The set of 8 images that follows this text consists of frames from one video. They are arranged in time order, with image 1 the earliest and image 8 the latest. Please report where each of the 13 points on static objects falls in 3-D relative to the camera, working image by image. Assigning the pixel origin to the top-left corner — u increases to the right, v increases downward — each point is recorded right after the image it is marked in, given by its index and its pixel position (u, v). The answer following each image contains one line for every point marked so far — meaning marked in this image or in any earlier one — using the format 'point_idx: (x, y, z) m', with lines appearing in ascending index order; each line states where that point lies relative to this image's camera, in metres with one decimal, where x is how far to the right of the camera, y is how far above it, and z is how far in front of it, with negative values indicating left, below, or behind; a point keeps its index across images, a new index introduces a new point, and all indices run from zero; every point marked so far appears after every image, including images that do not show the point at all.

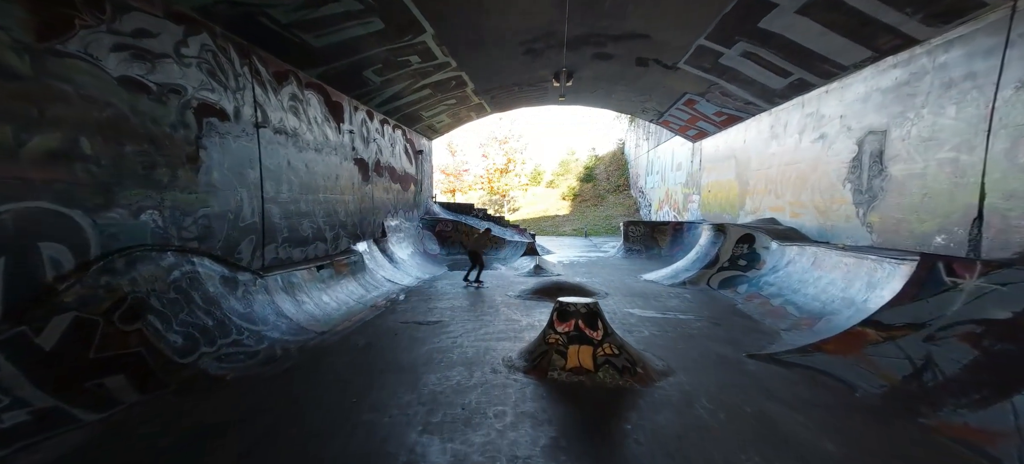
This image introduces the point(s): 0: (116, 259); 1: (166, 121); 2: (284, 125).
0: (-3.7, -0.2, +3.9) m
1: (-3.8, +1.2, +4.5) m
2: (-3.7, +1.8, +6.6) m
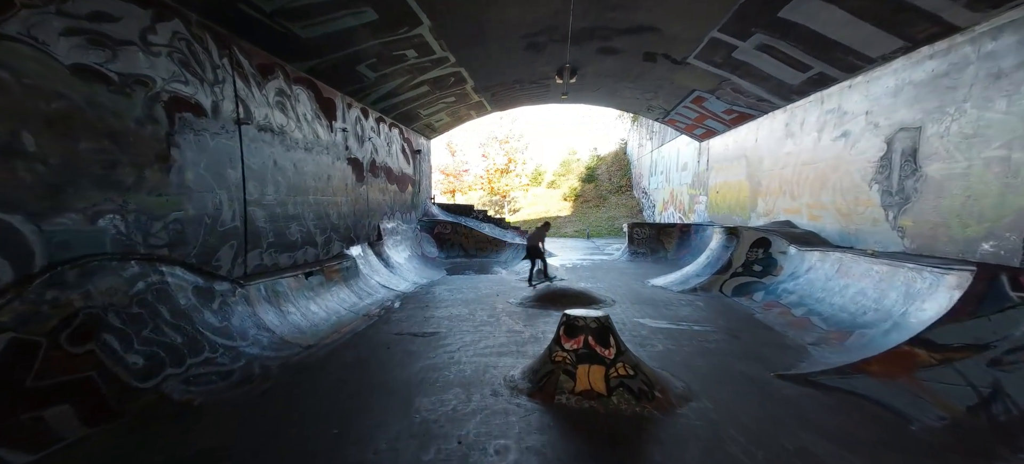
0: (-3.7, -0.3, +3.4) m
1: (-3.8, +1.1, +4.0) m
2: (-3.7, +1.7, +6.2) m
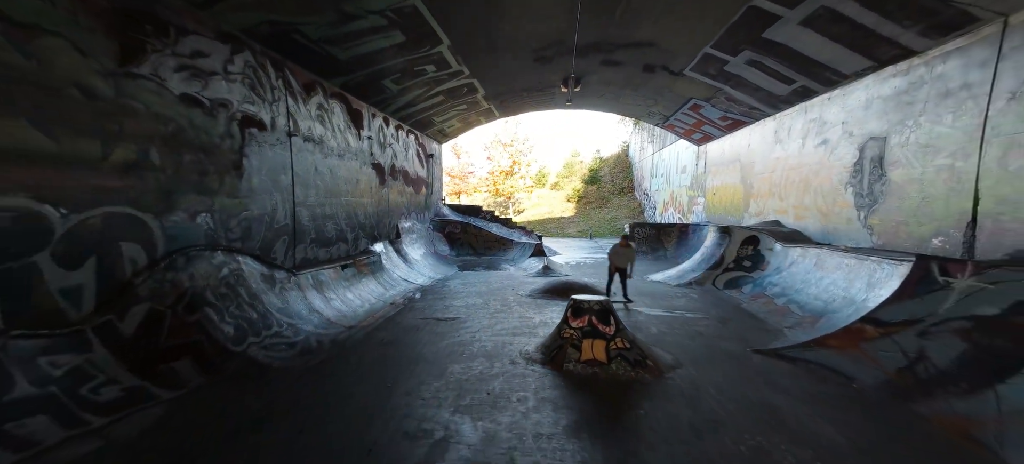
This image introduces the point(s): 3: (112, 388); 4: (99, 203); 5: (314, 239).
0: (-3.5, -0.3, +4.2) m
1: (-3.6, +1.2, +4.8) m
2: (-3.5, +1.7, +7.0) m
3: (-3.3, -1.3, +3.3) m
4: (-3.6, +0.3, +3.5) m
5: (-3.4, -0.1, +7.0) m
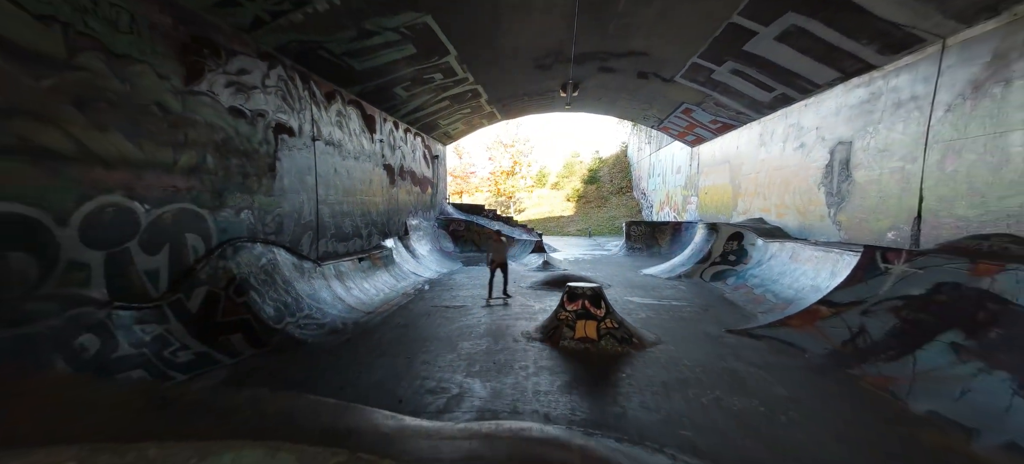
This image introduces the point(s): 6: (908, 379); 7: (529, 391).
0: (-3.5, -0.2, +4.9) m
1: (-3.5, +1.3, +5.5) m
2: (-3.4, +1.8, +7.7) m
3: (-3.2, -1.2, +4.0) m
4: (-3.6, +0.3, +4.2) m
5: (-3.4, 0.0, +7.7) m
6: (+3.6, -1.3, +3.7) m
7: (+0.2, -1.6, +4.0) m
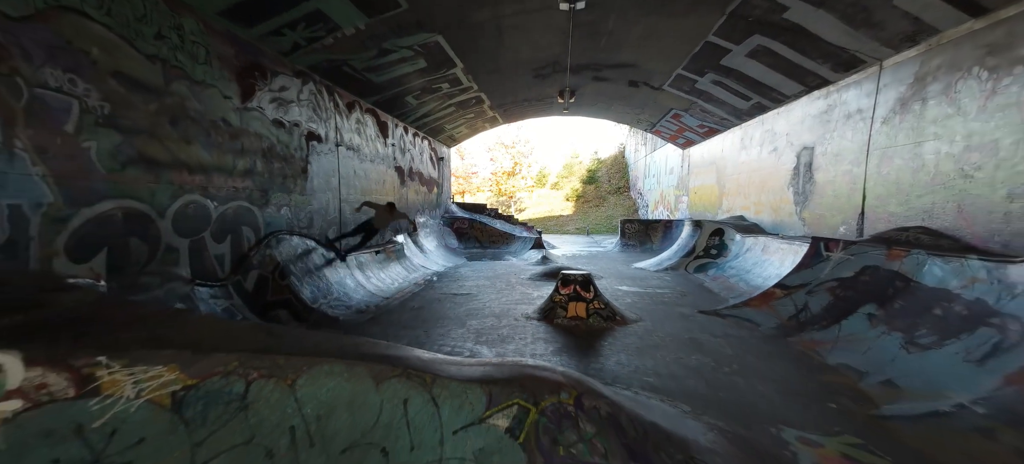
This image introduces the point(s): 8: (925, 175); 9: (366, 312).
0: (-3.5, -0.1, +5.8) m
1: (-3.5, +1.4, +6.4) m
2: (-3.4, +1.9, +8.6) m
3: (-3.2, -1.1, +4.9) m
4: (-3.6, +0.4, +5.1) m
5: (-3.4, +0.1, +8.6) m
6: (+3.6, -1.2, +4.6) m
7: (+0.2, -1.5, +4.9) m
8: (+5.2, +0.7, +5.1) m
9: (-2.4, -1.3, +6.6) m
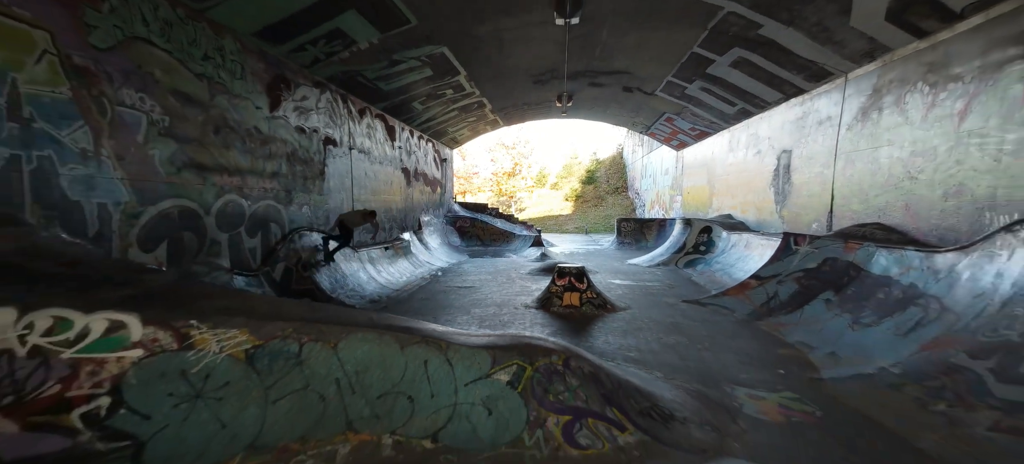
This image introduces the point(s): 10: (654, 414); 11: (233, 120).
0: (-3.5, 0.0, +6.5) m
1: (-3.5, +1.4, +7.0) m
2: (-3.4, +2.0, +9.2) m
3: (-3.2, -1.0, +5.5) m
4: (-3.6, +0.5, +5.7) m
5: (-3.4, +0.1, +9.3) m
6: (+3.6, -1.2, +5.2) m
7: (+0.2, -1.4, +5.6) m
8: (+5.2, +0.8, +5.7) m
9: (-2.4, -1.3, +7.3) m
10: (+1.1, -1.4, +3.0) m
11: (-3.6, +1.4, +5.2) m
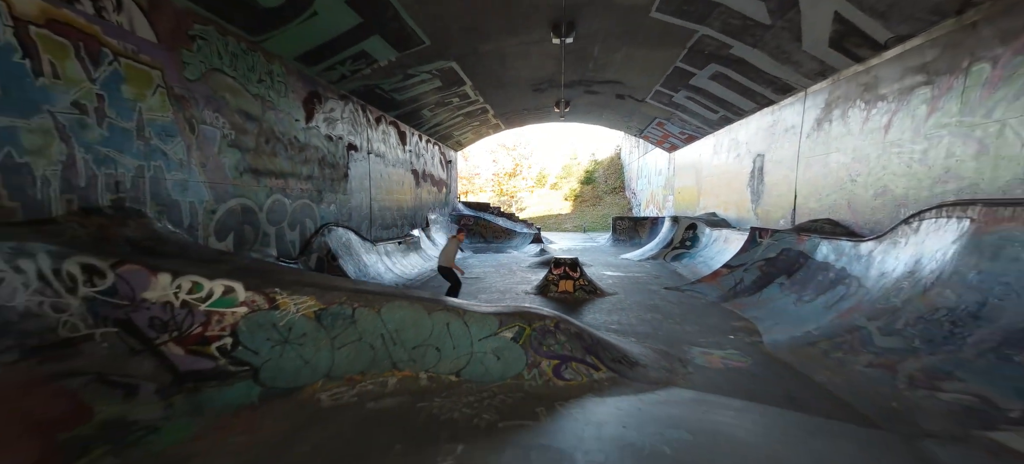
0: (-3.4, +0.1, +7.4) m
1: (-3.5, +1.5, +8.0) m
2: (-3.4, +2.1, +10.2) m
3: (-3.2, -1.0, +6.5) m
4: (-3.5, +0.6, +6.7) m
5: (-3.3, +0.2, +10.2) m
6: (+3.7, -1.1, +6.1) m
7: (+0.2, -1.4, +6.5) m
8: (+5.3, +0.9, +6.6) m
9: (-2.4, -1.2, +8.2) m
10: (+1.1, -1.3, +4.0) m
11: (-3.6, +1.5, +6.2) m
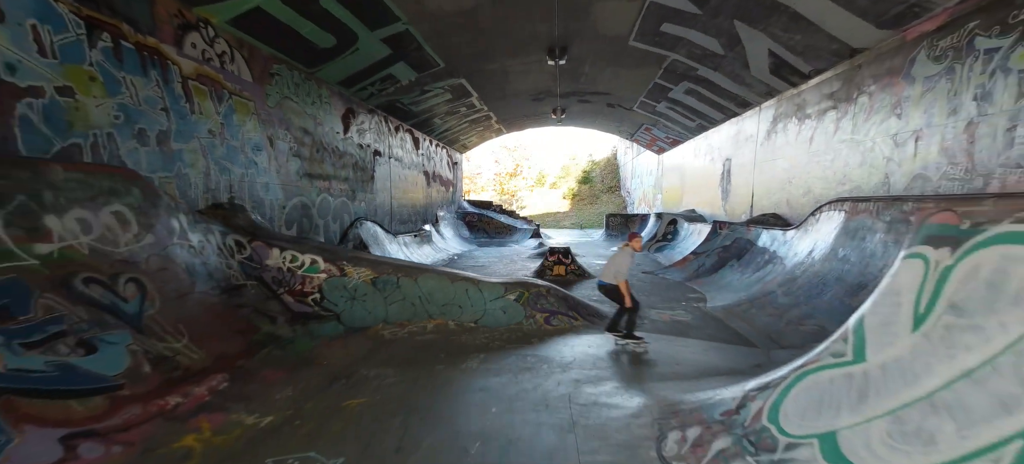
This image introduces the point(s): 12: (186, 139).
0: (-3.4, +0.2, +8.9) m
1: (-3.4, +1.7, +9.5) m
2: (-3.3, +2.2, +11.6) m
3: (-3.2, -0.8, +8.0) m
4: (-3.5, +0.7, +8.2) m
5: (-3.3, +0.4, +11.7) m
6: (+3.7, -0.9, +7.6) m
7: (+0.3, -1.2, +8.0) m
8: (+5.3, +1.0, +8.1) m
9: (-2.3, -1.0, +9.7) m
10: (+1.1, -1.1, +5.4) m
11: (-3.5, +1.7, +7.6) m
12: (-3.6, +1.0, +4.5) m
